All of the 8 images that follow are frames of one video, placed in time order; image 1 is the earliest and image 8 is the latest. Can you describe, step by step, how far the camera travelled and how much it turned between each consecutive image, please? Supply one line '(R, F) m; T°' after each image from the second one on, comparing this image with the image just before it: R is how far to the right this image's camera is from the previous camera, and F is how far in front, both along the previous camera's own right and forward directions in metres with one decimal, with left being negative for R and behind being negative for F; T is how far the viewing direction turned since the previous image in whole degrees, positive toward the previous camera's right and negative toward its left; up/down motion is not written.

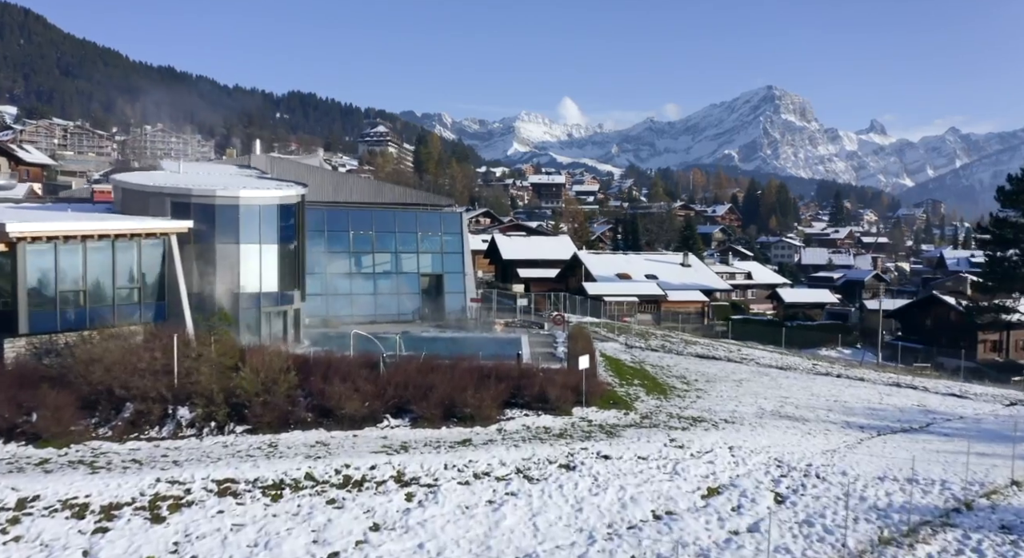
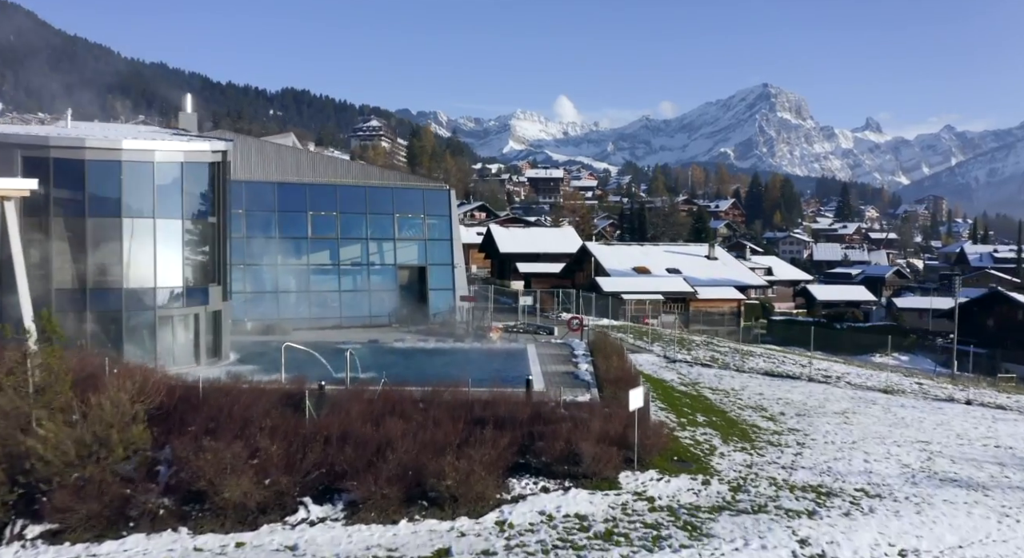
(-0.2, +9.6) m; 0°
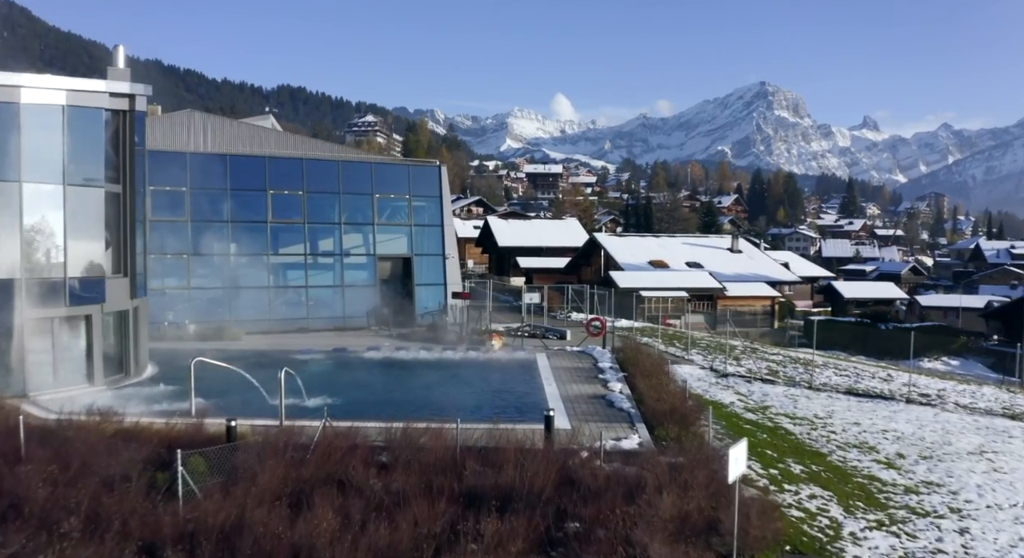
(-0.2, +6.2) m; 0°
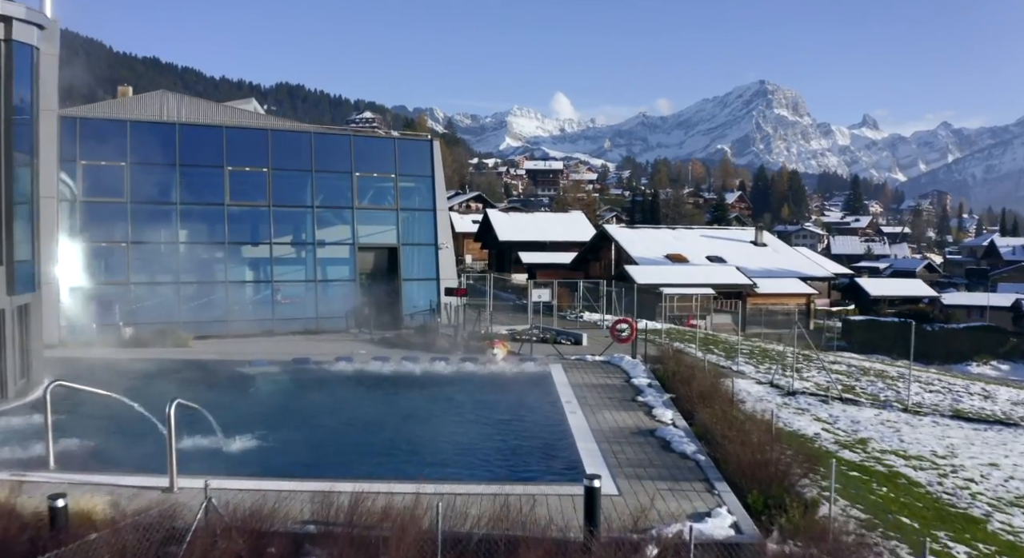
(-0.2, +4.7) m; 0°
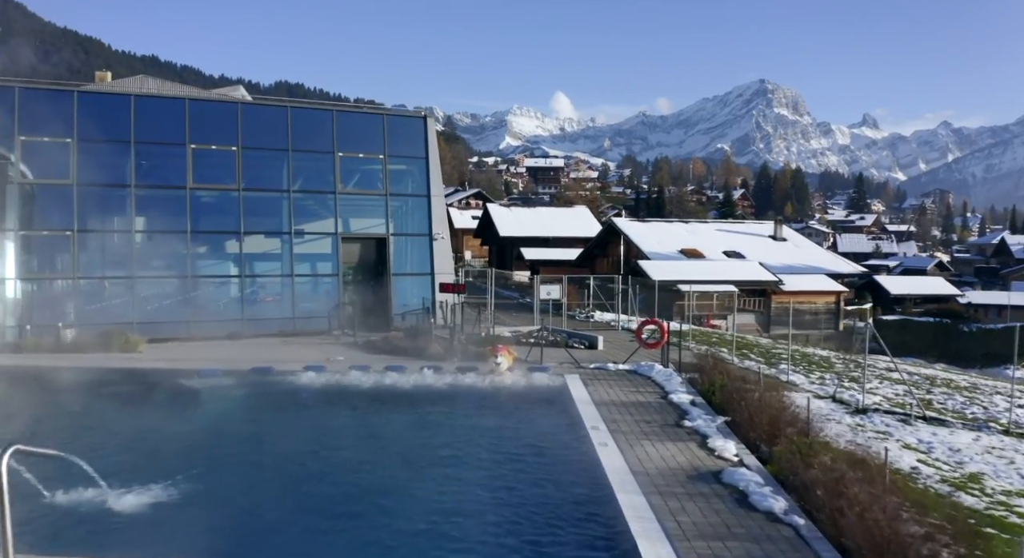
(-0.1, +3.1) m; 0°
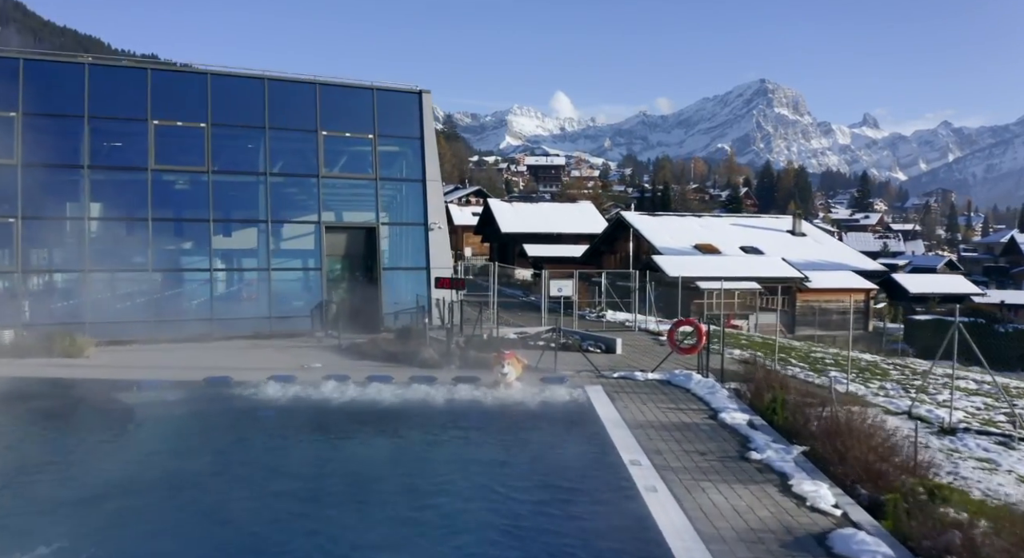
(-0.1, +2.5) m; 0°
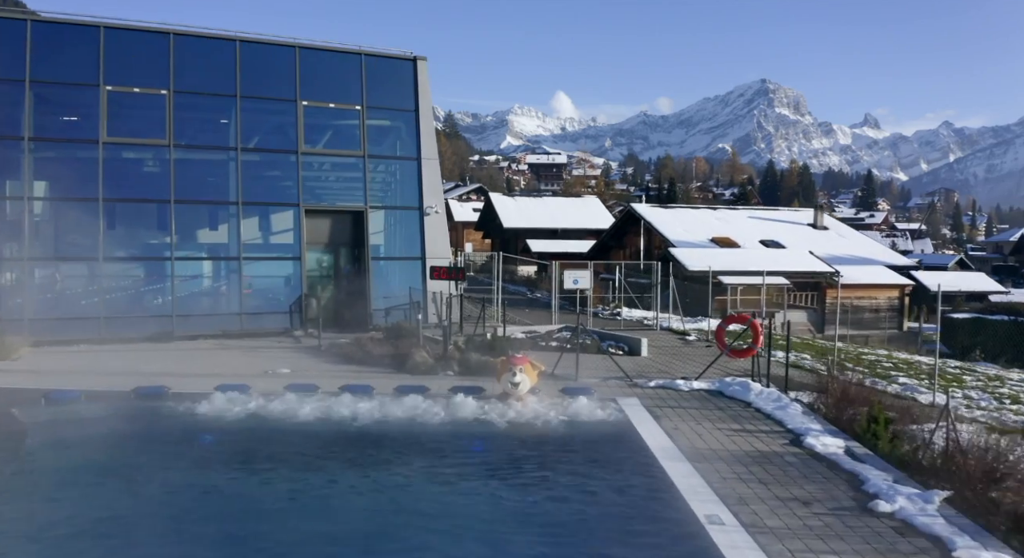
(-0.1, +2.5) m; 0°
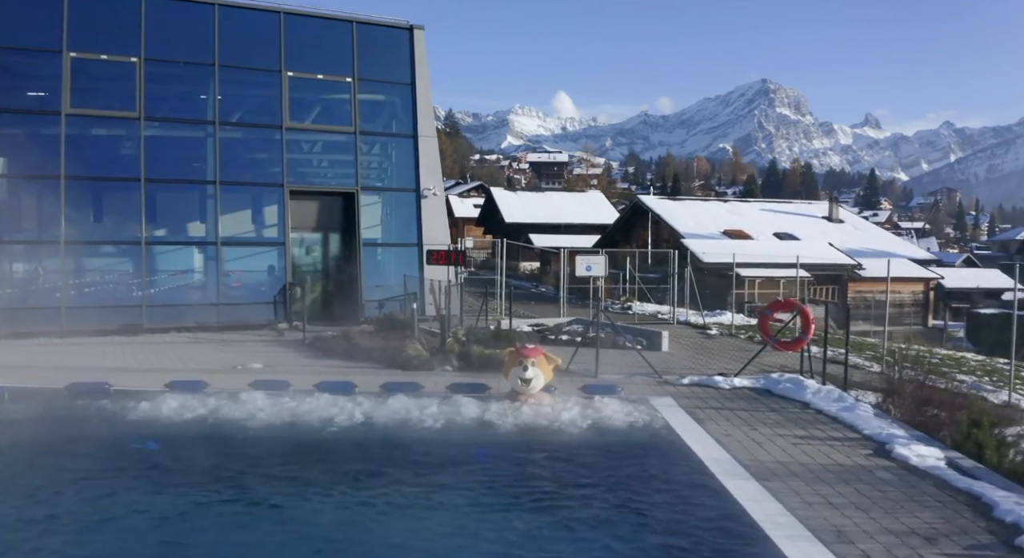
(-0.1, +1.6) m; 0°
